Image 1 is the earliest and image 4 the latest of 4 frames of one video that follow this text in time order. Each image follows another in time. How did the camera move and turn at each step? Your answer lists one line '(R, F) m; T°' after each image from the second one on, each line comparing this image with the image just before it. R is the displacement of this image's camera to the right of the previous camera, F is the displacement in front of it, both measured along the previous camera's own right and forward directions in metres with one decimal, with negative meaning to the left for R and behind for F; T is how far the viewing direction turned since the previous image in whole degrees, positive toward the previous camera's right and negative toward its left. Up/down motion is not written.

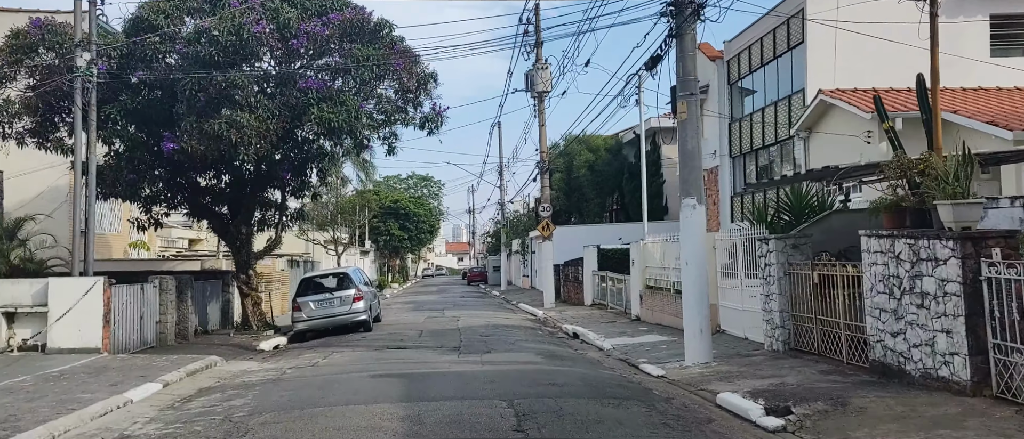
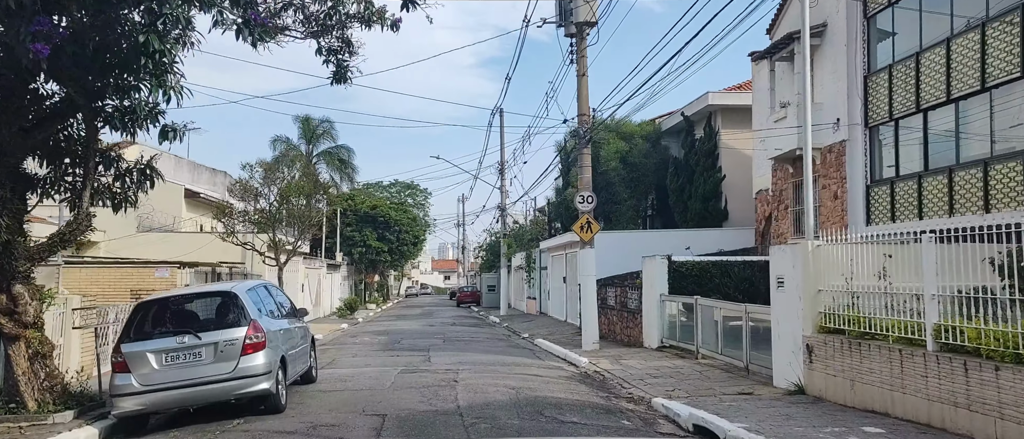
(-0.8, +9.7) m; +1°
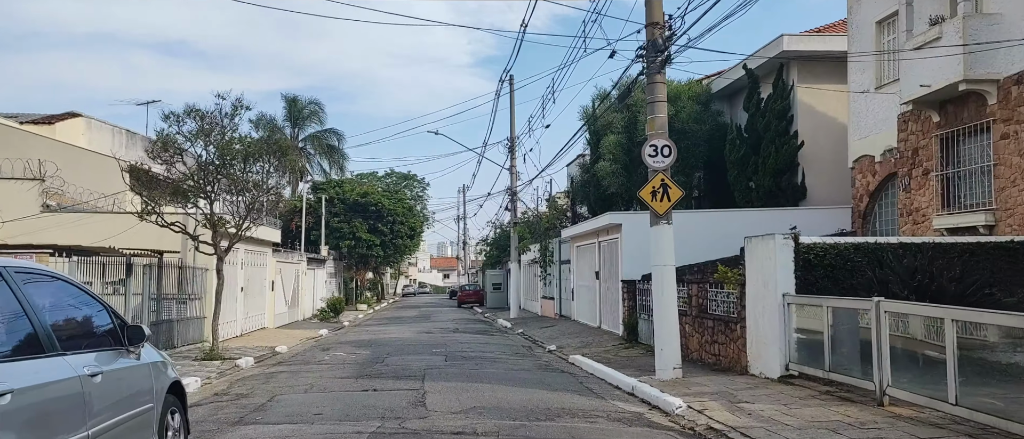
(-0.6, +6.5) m; 0°
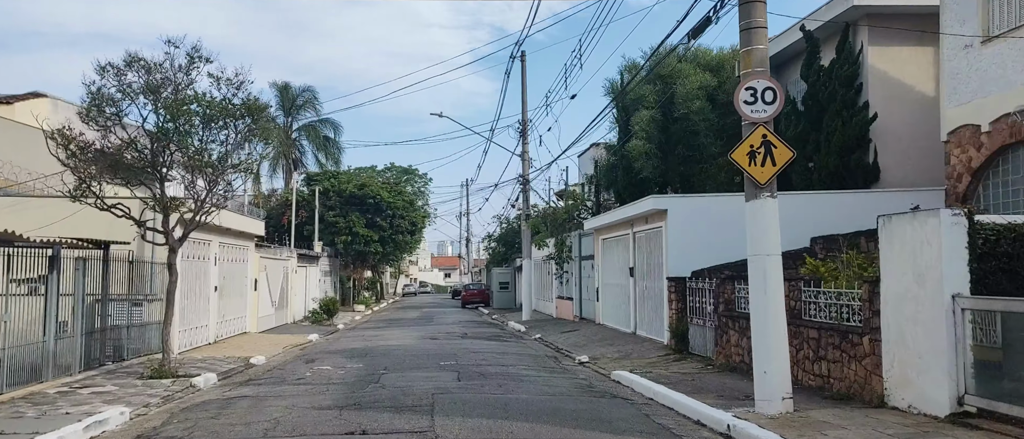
(-0.5, +3.6) m; 0°
